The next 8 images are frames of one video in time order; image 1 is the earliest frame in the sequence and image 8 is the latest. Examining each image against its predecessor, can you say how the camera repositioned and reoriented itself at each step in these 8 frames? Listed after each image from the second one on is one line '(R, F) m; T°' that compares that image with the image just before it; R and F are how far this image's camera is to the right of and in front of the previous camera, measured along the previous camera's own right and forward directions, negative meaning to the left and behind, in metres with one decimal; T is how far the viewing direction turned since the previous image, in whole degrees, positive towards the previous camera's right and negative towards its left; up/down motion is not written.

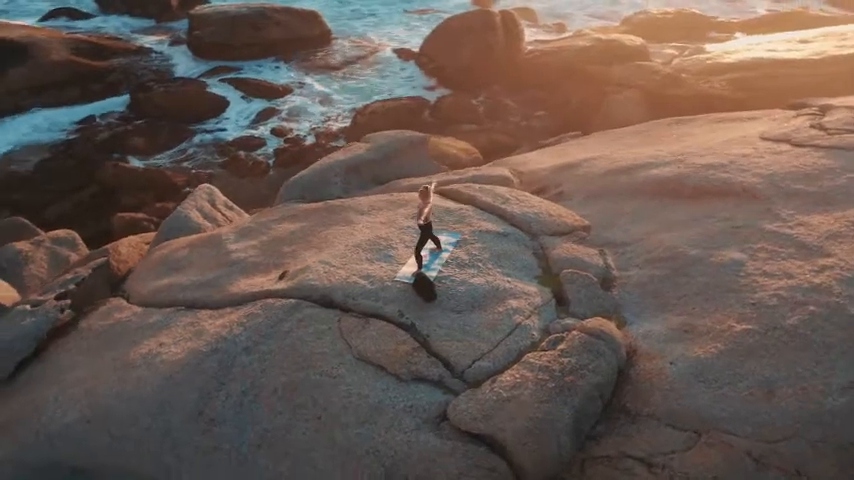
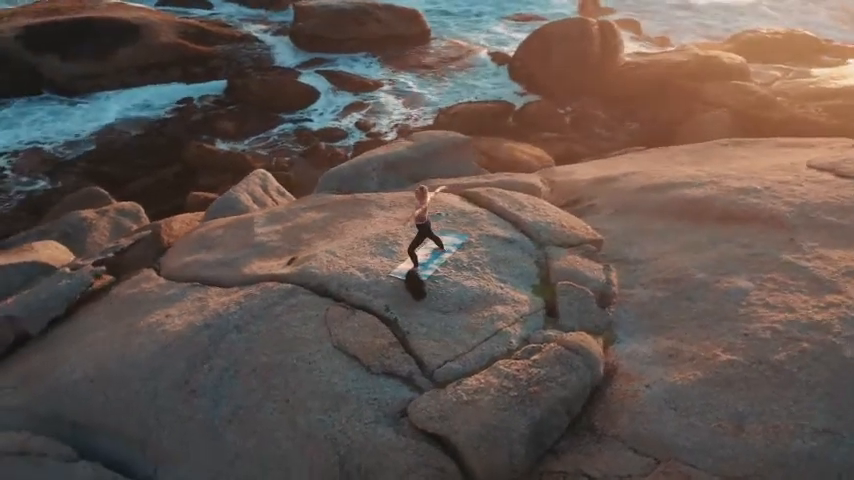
(+0.7, 0.0) m; -8°
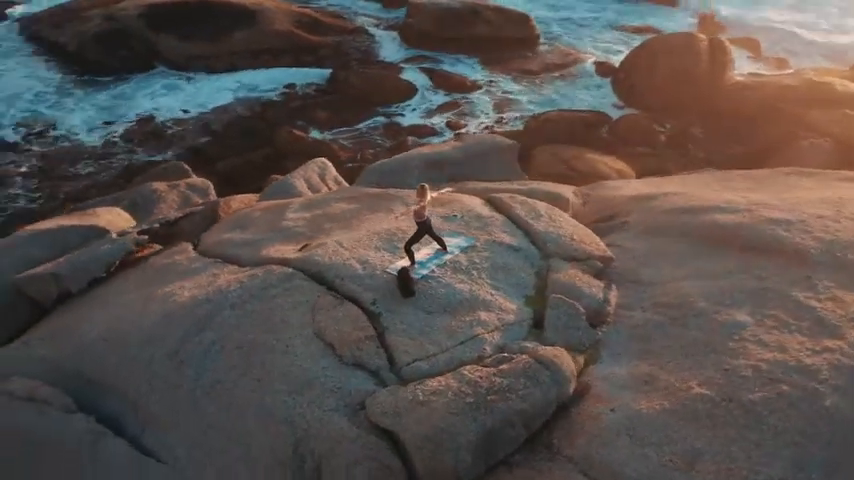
(+0.8, 0.0) m; -9°
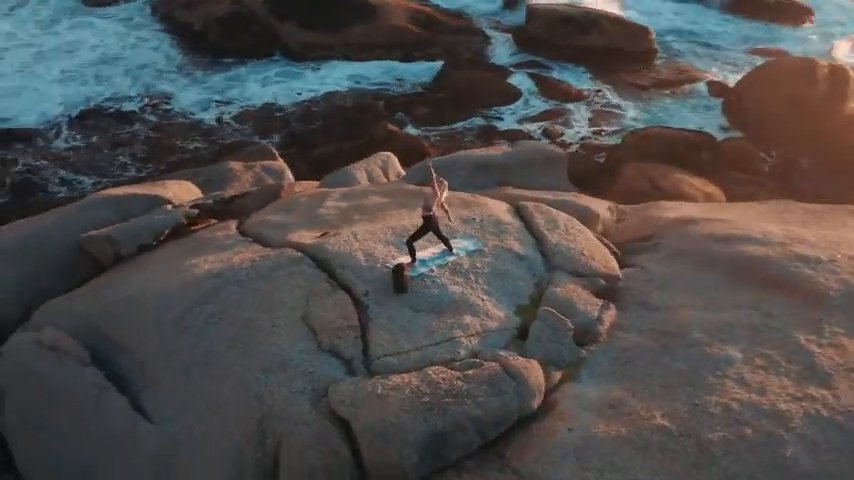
(+0.8, 0.0) m; -9°
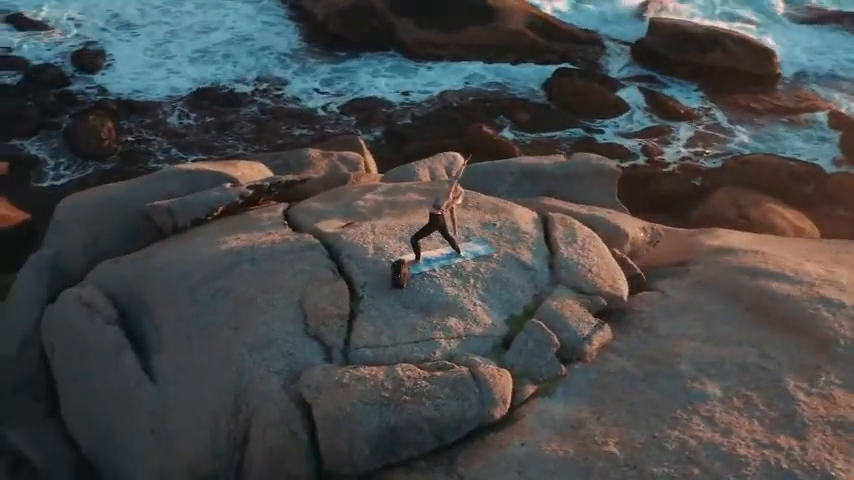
(+0.8, +0.1) m; -9°
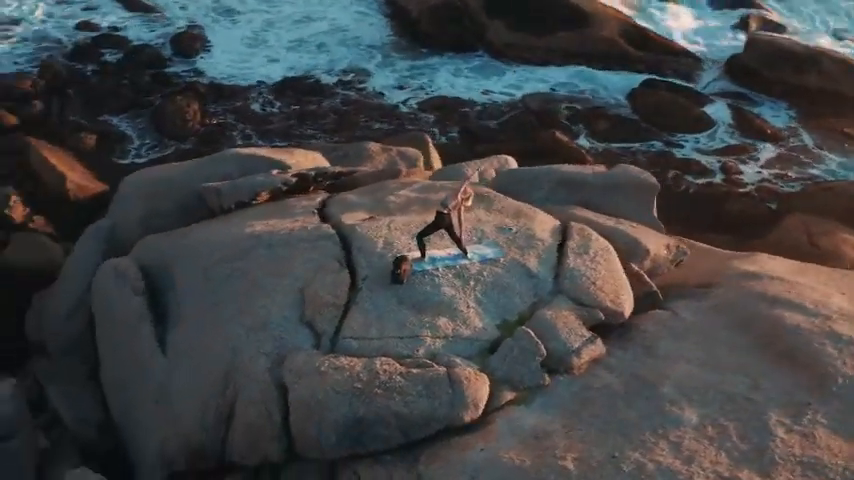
(+0.6, 0.0) m; -7°
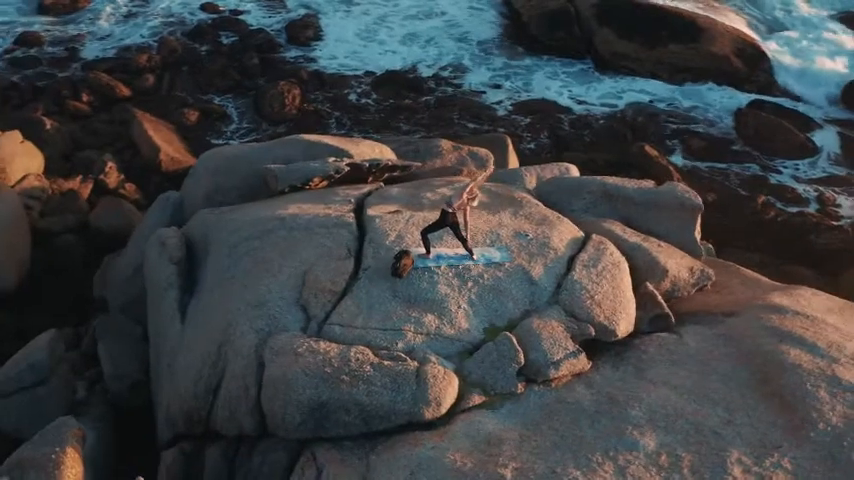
(+0.8, 0.0) m; -9°
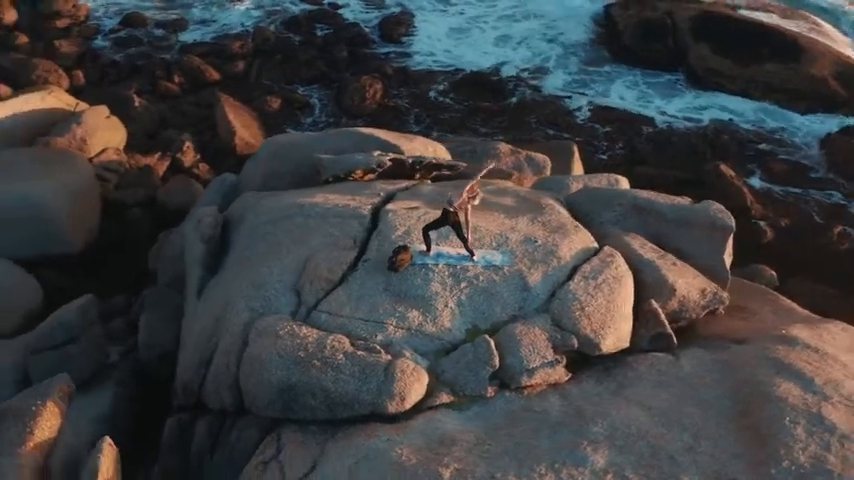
(+0.7, 0.0) m; -7°
